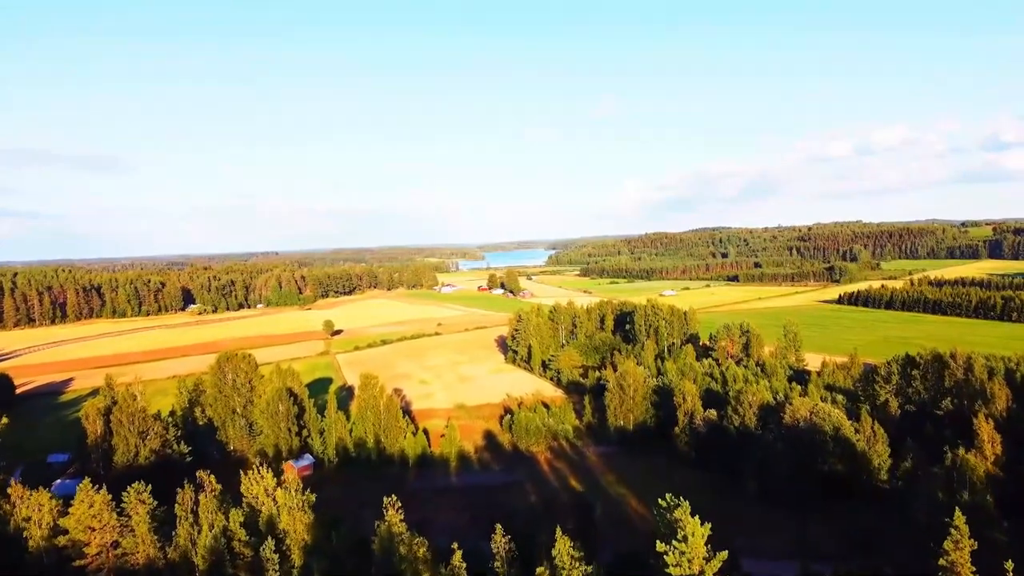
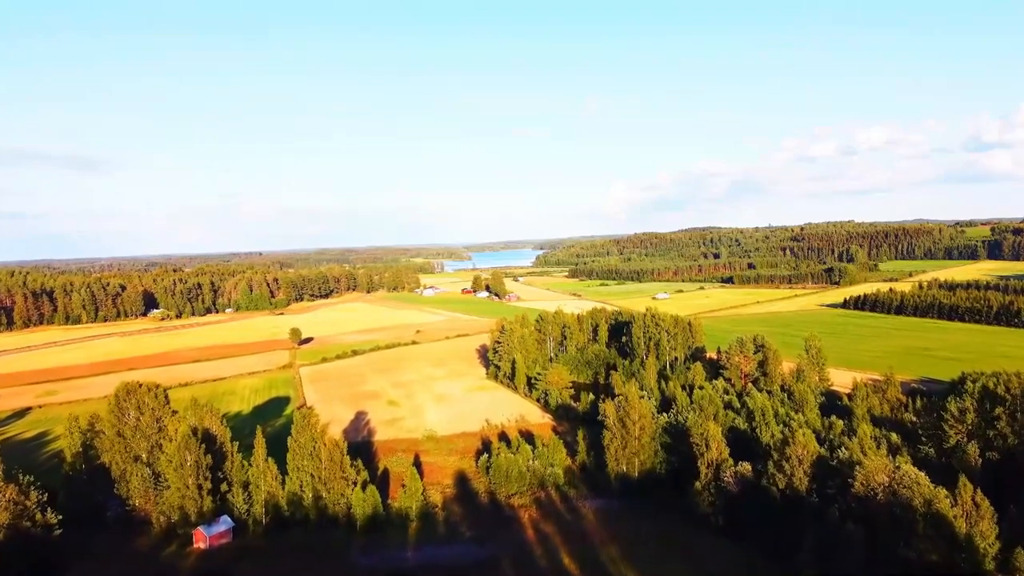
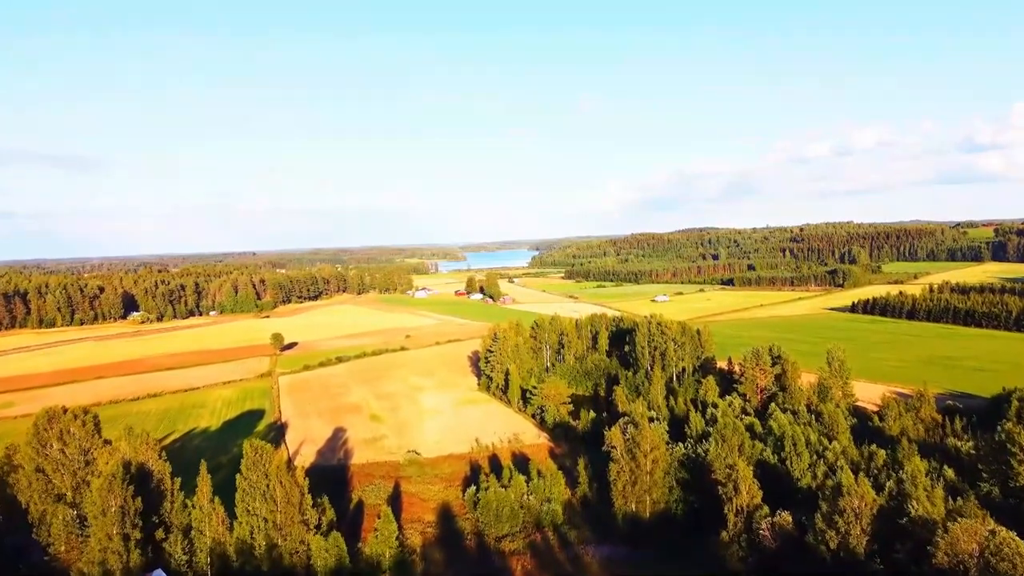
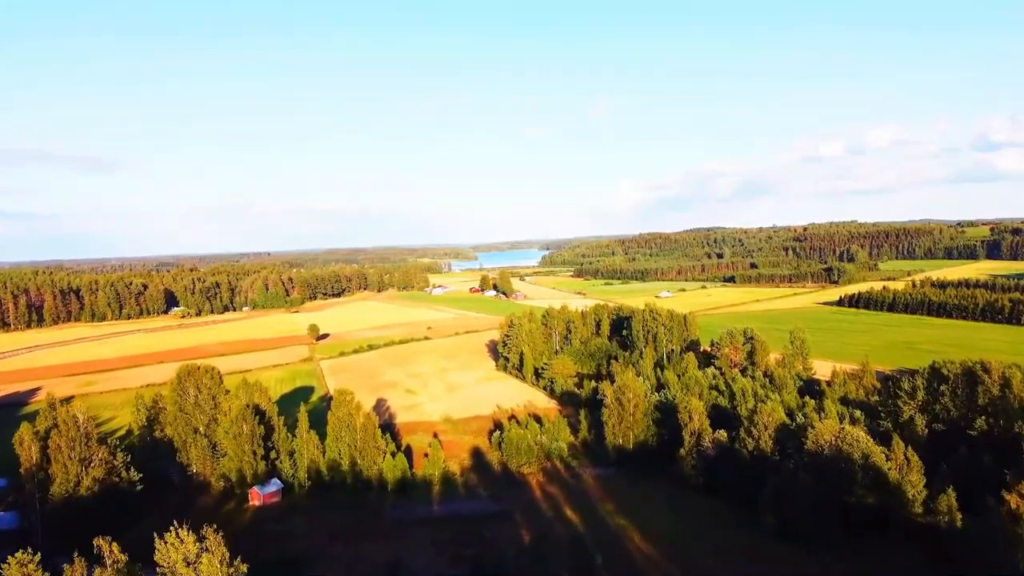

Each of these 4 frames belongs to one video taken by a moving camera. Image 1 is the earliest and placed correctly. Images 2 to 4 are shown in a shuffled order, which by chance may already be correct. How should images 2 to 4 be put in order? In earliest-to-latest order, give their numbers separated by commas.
4, 2, 3
